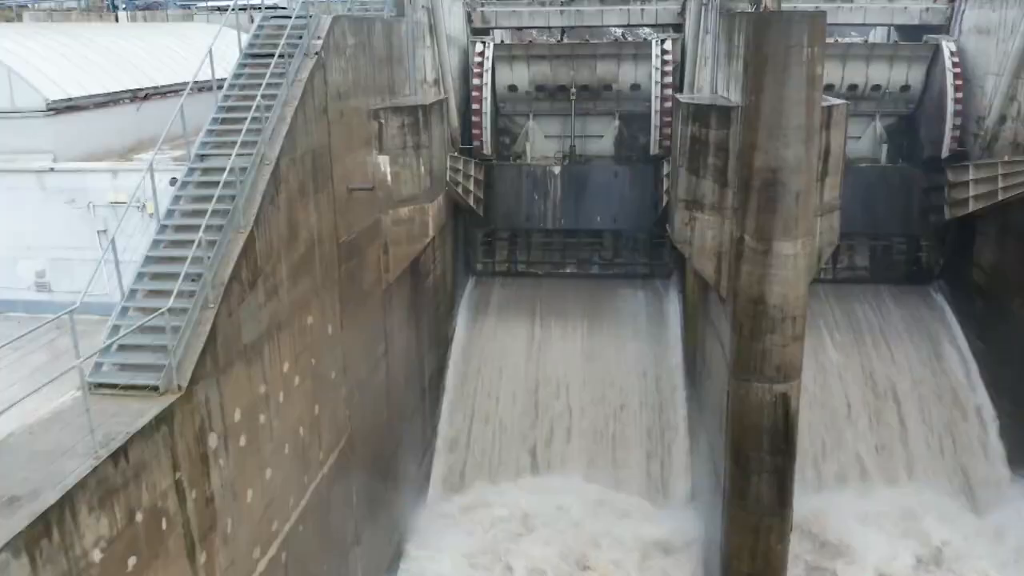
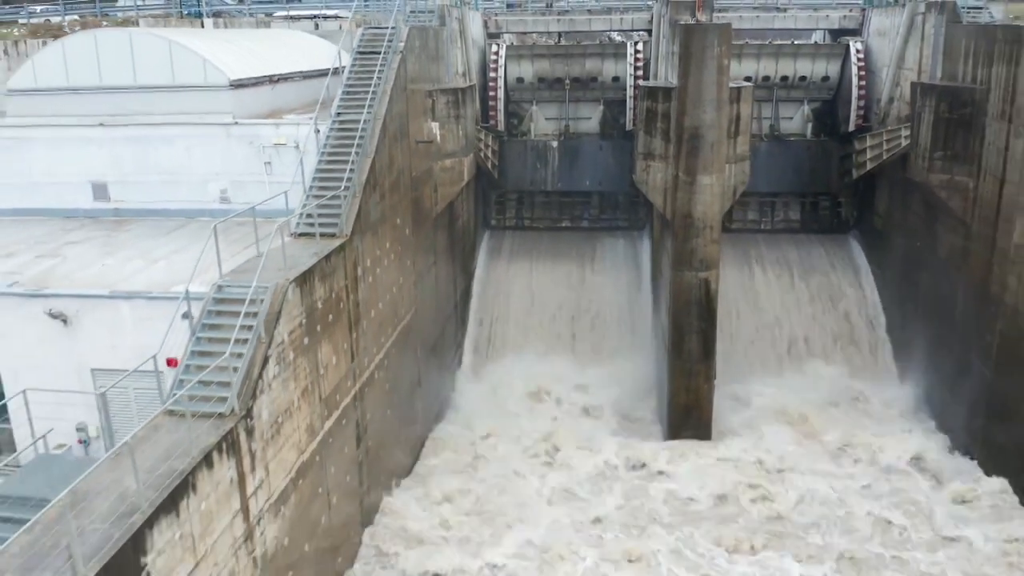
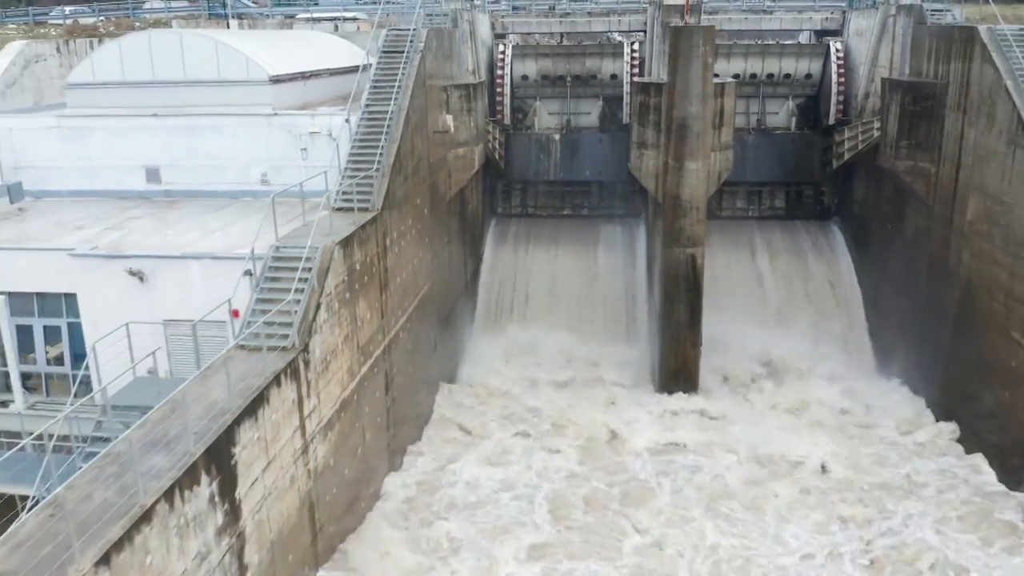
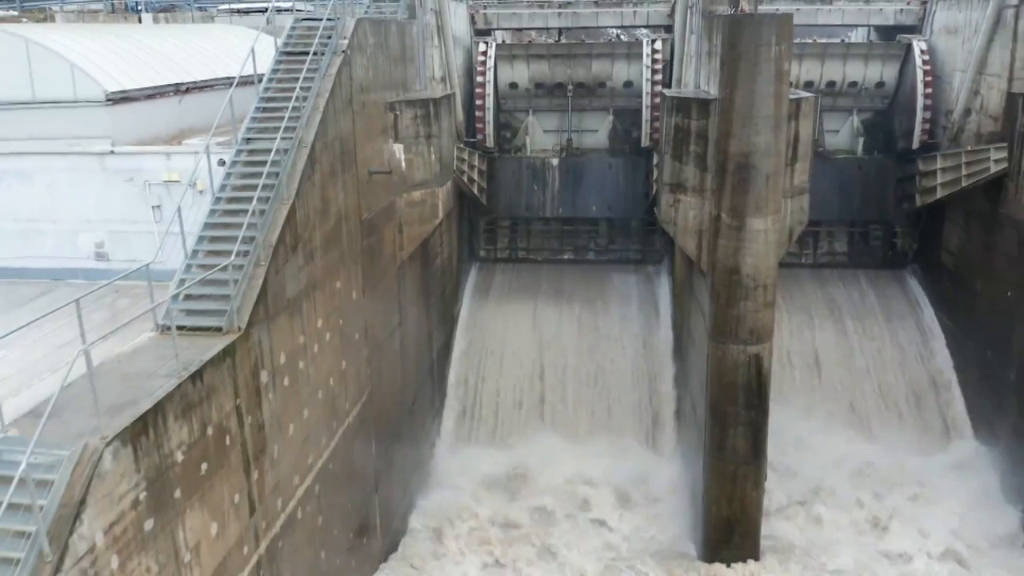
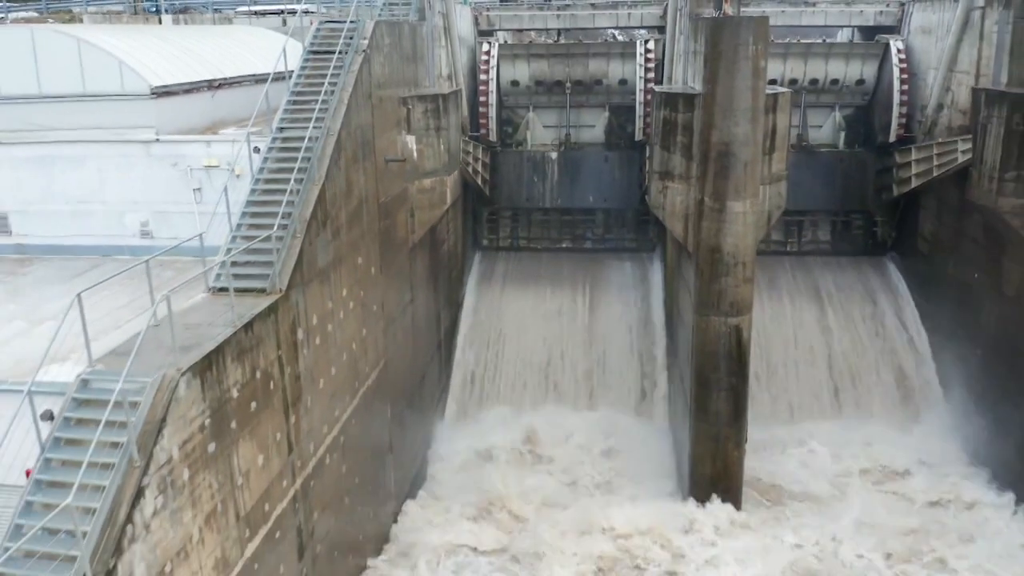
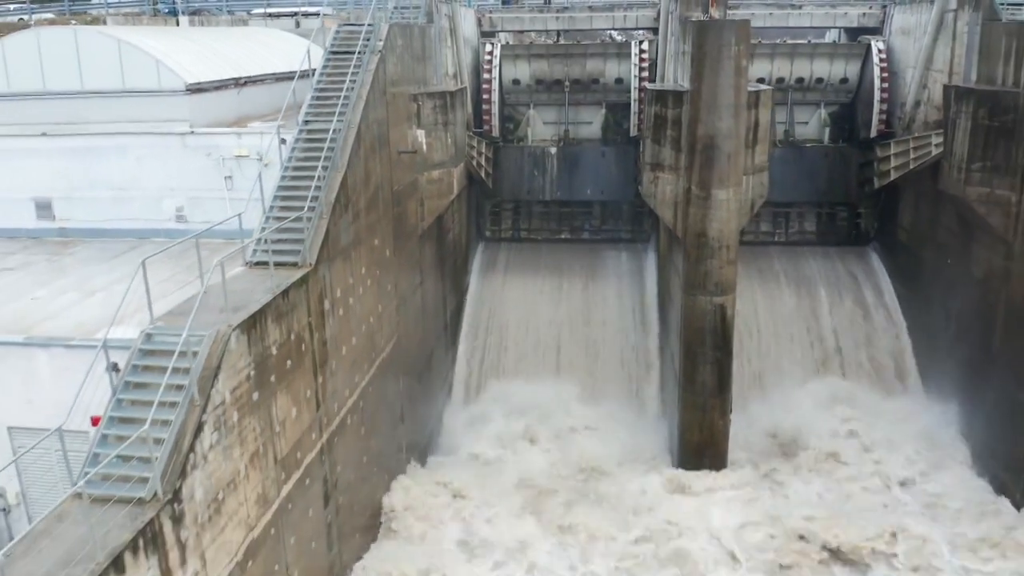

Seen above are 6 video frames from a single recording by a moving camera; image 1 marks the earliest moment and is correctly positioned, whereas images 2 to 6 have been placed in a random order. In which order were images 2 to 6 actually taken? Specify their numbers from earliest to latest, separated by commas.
4, 5, 6, 2, 3
